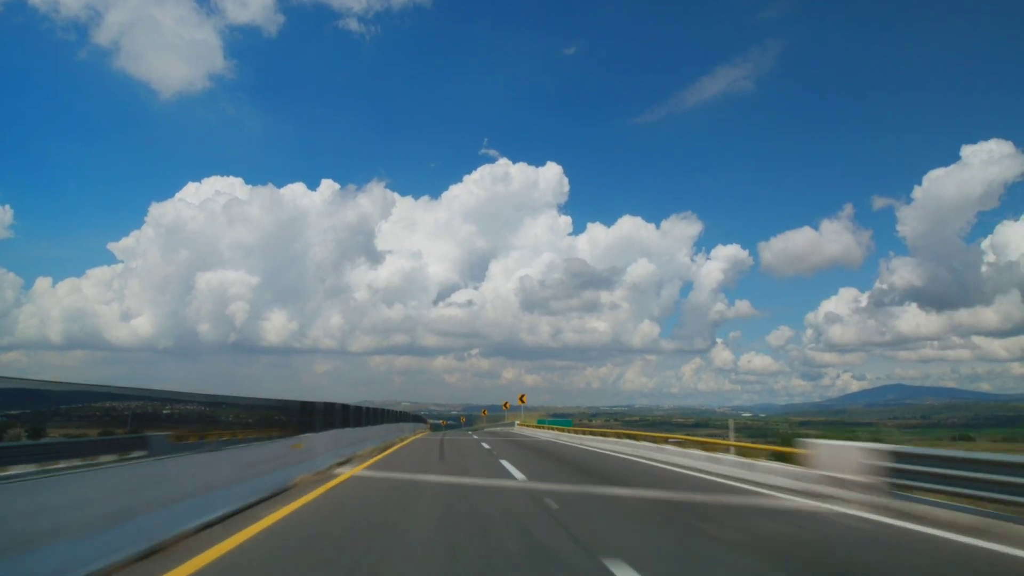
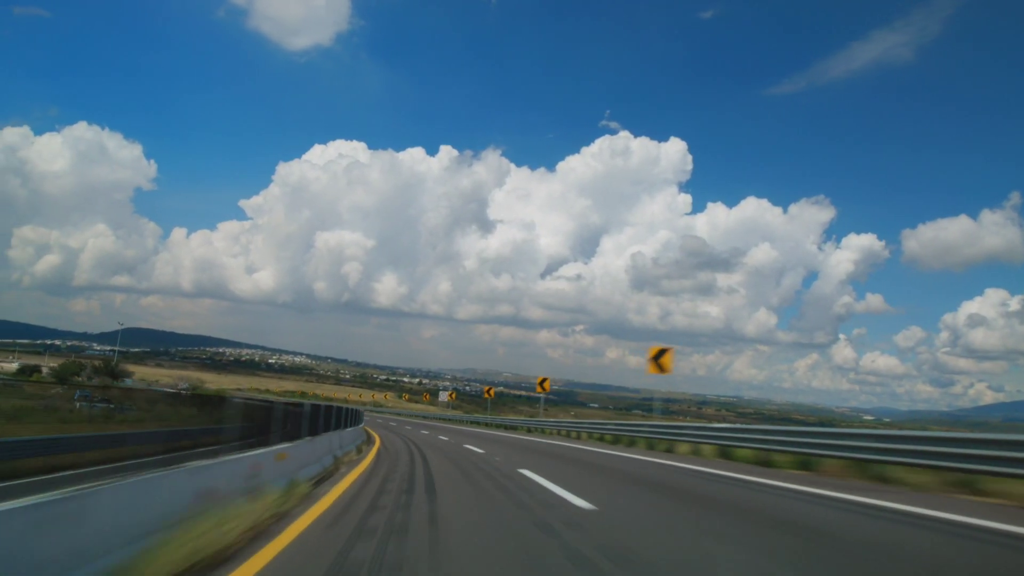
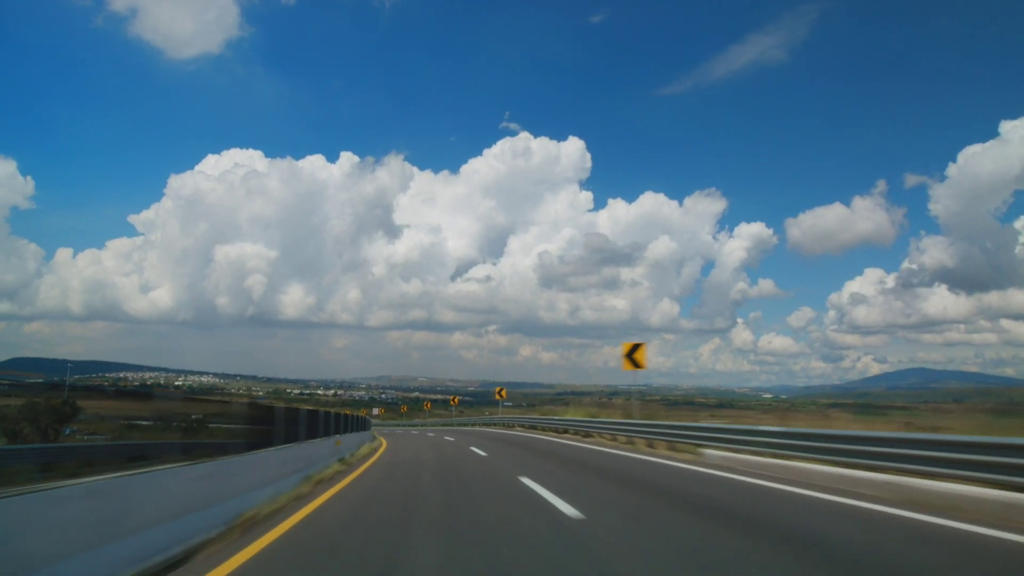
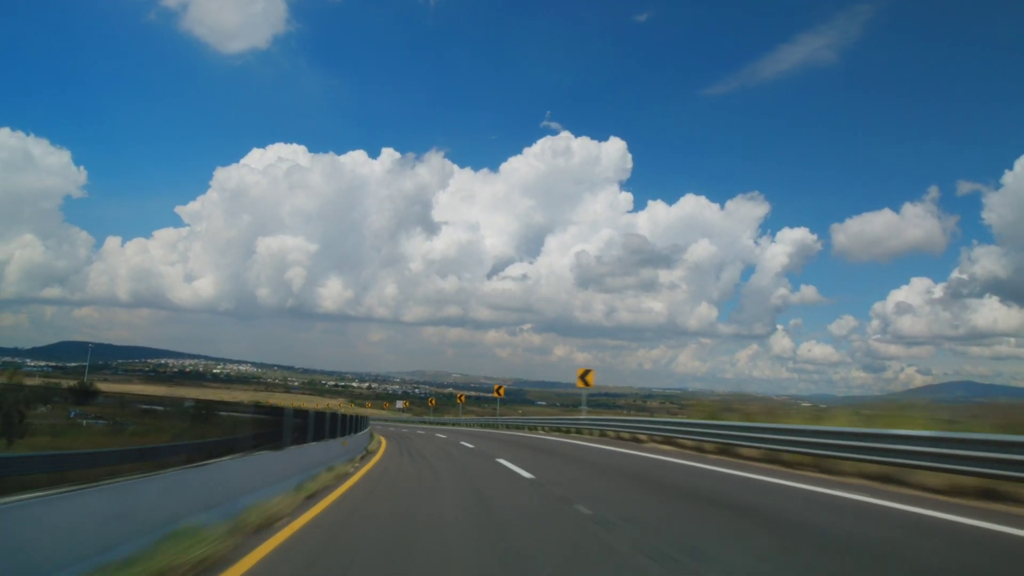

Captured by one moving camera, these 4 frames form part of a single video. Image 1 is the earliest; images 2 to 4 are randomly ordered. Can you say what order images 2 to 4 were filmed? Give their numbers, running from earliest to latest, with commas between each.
3, 4, 2
